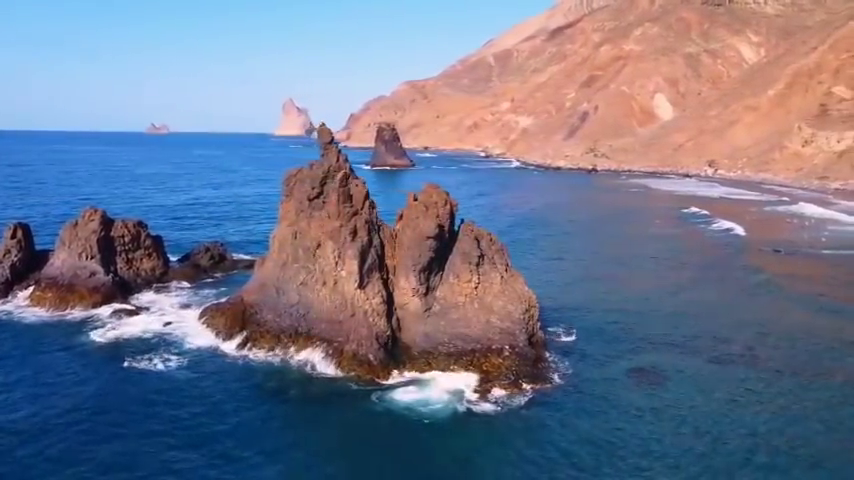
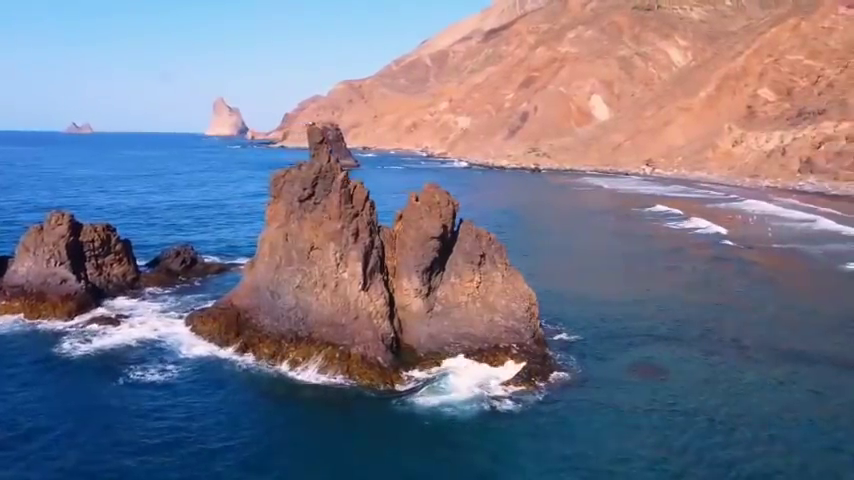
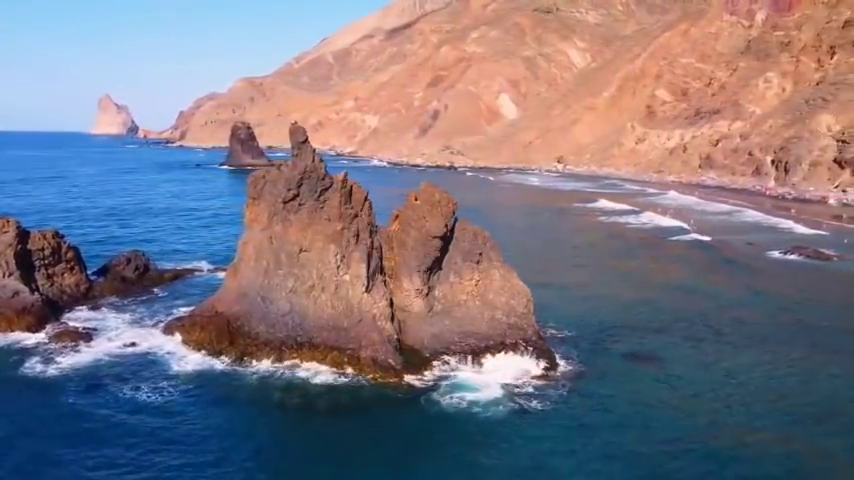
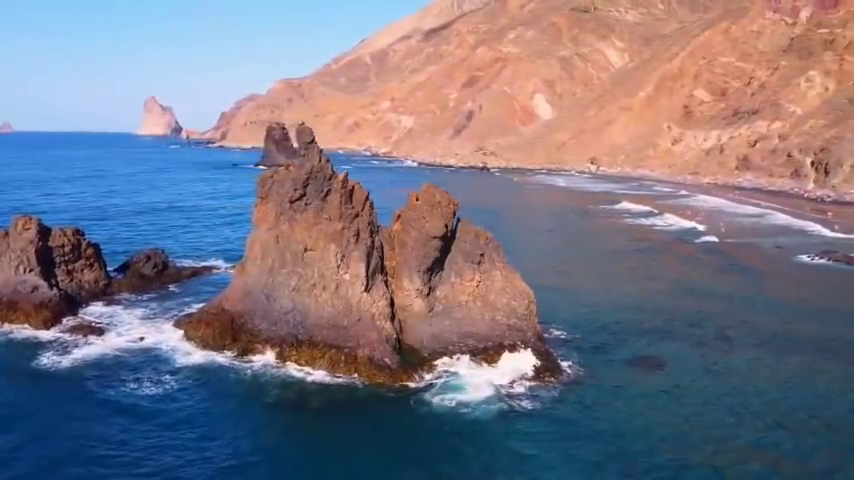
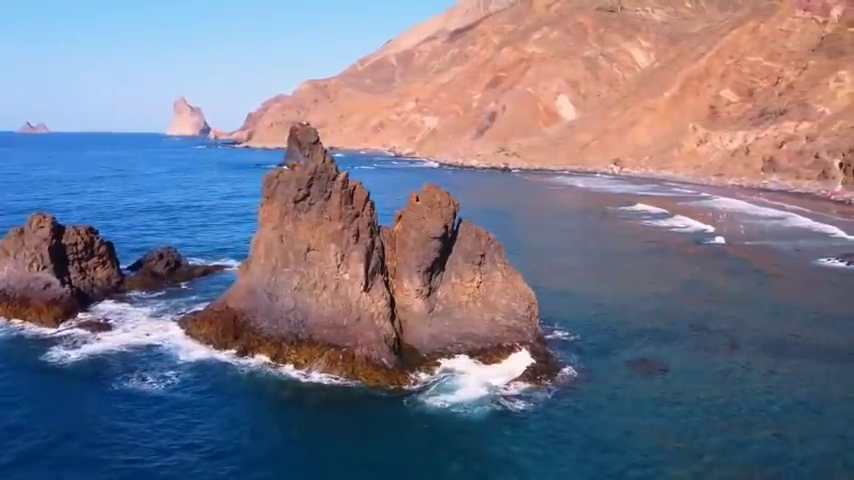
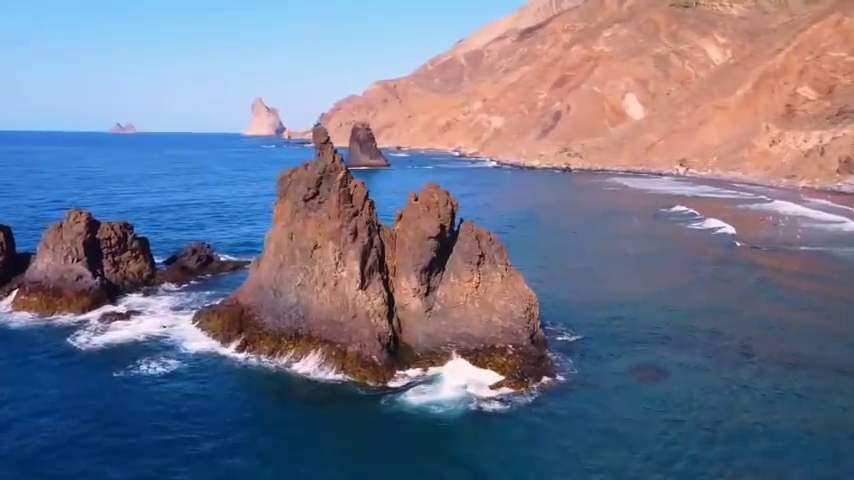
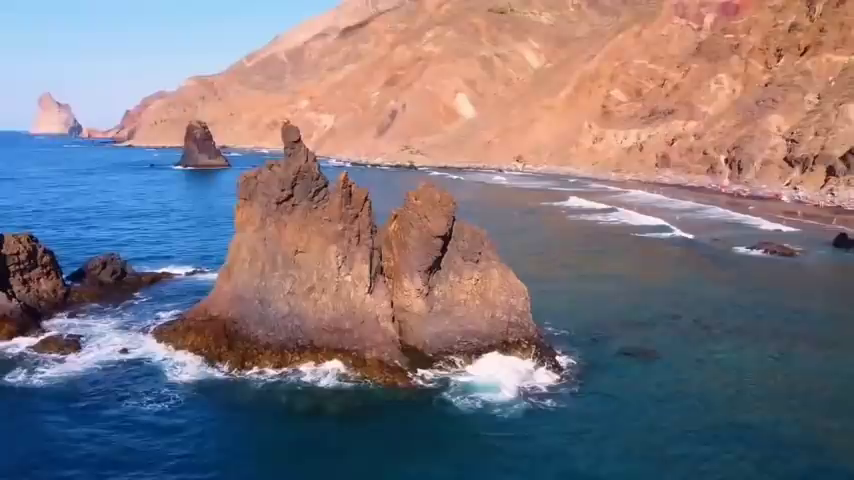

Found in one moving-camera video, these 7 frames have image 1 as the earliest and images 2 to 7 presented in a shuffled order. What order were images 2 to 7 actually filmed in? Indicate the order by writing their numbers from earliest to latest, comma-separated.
6, 2, 5, 4, 3, 7
